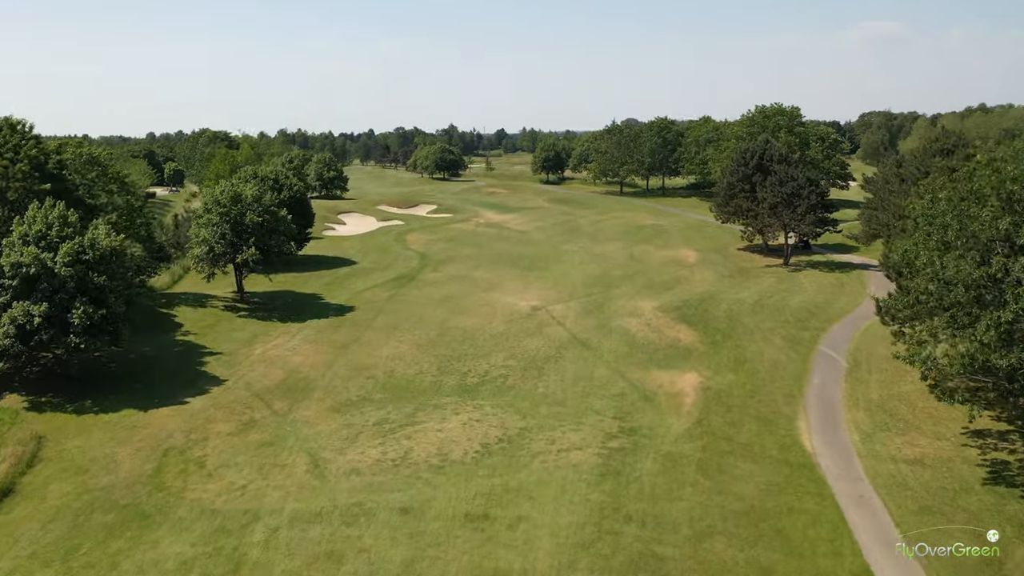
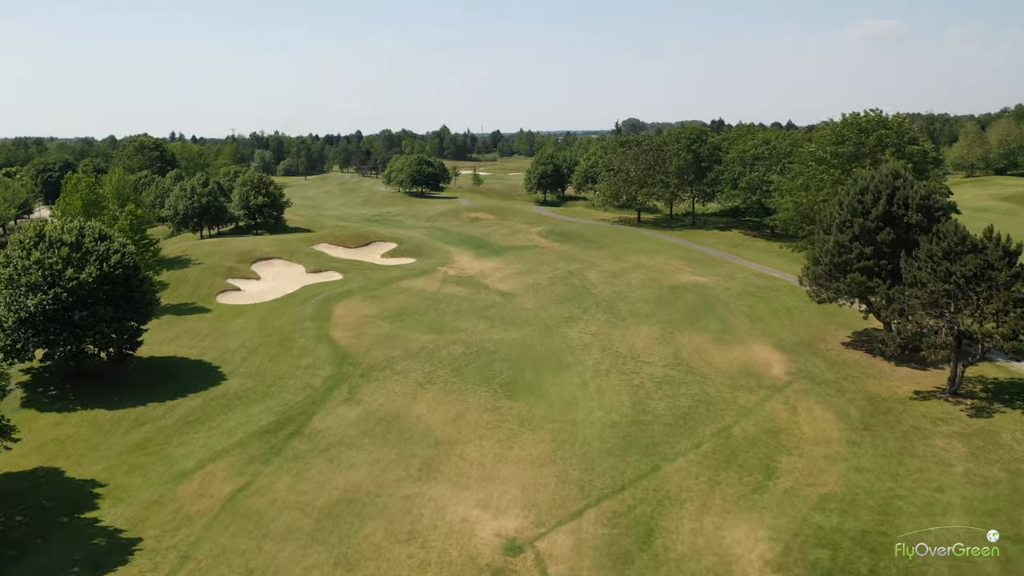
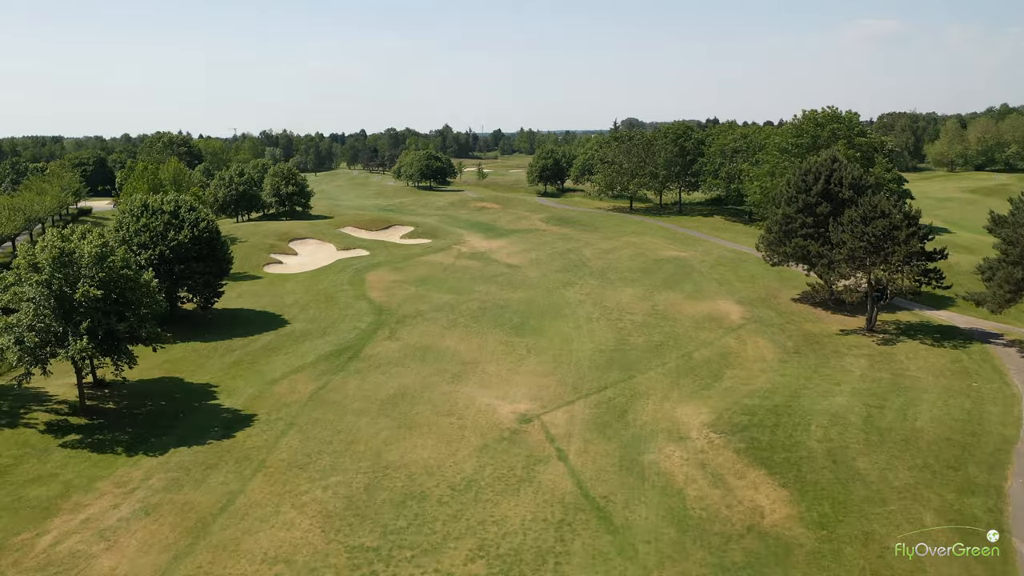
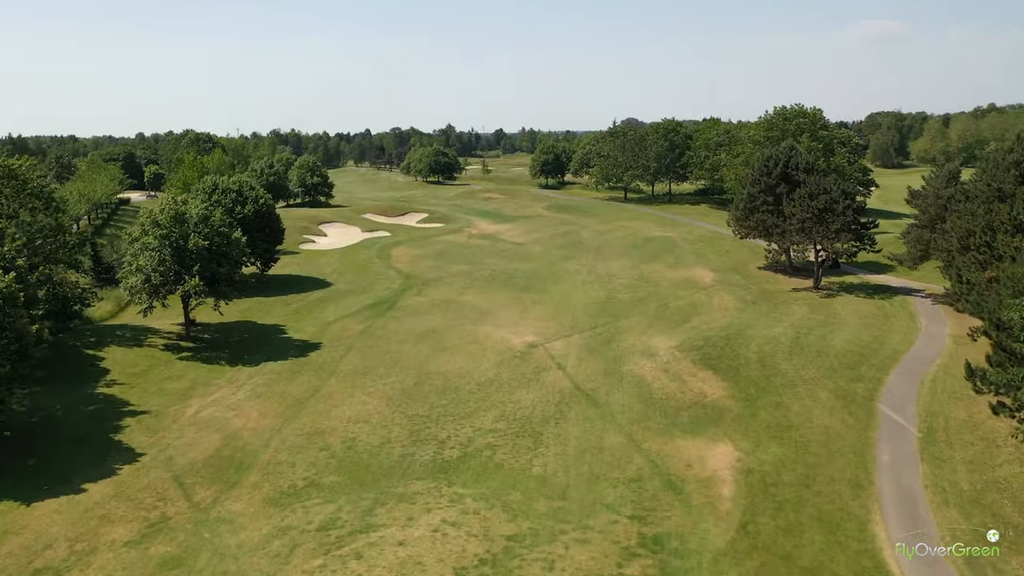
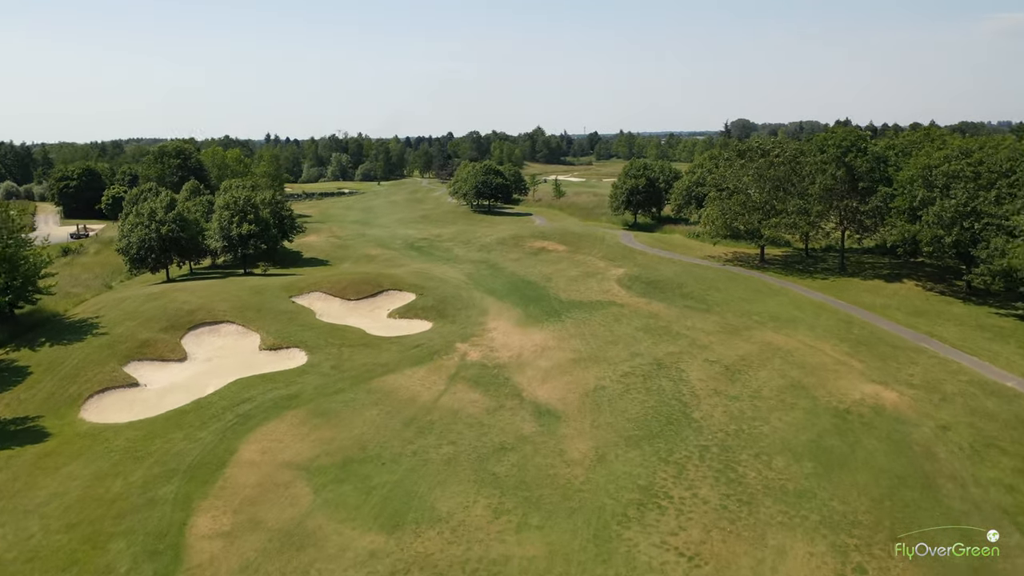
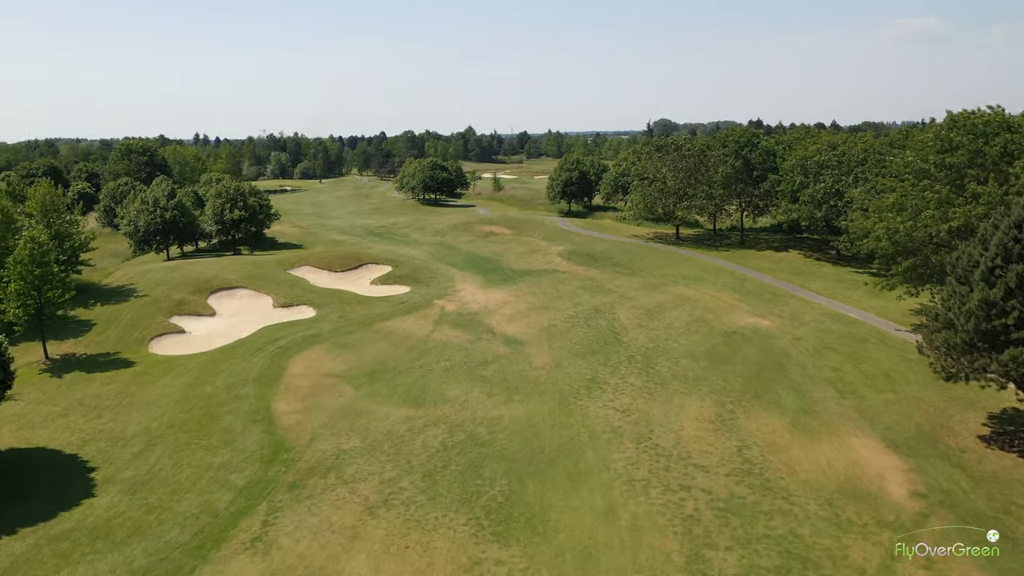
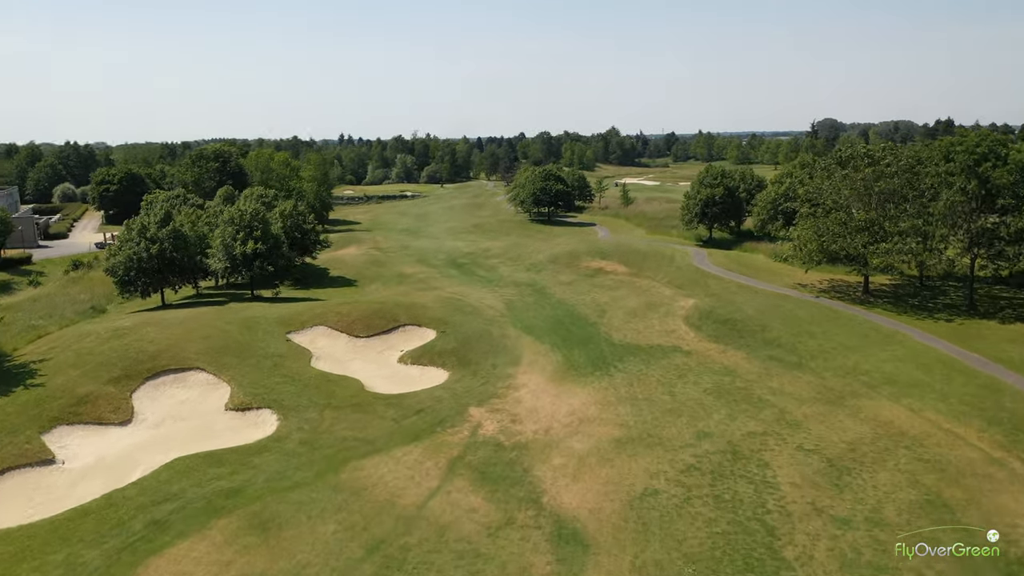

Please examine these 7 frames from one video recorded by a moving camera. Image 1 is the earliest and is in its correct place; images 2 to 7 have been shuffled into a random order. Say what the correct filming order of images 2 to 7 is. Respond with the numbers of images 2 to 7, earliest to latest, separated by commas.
4, 3, 2, 6, 5, 7
